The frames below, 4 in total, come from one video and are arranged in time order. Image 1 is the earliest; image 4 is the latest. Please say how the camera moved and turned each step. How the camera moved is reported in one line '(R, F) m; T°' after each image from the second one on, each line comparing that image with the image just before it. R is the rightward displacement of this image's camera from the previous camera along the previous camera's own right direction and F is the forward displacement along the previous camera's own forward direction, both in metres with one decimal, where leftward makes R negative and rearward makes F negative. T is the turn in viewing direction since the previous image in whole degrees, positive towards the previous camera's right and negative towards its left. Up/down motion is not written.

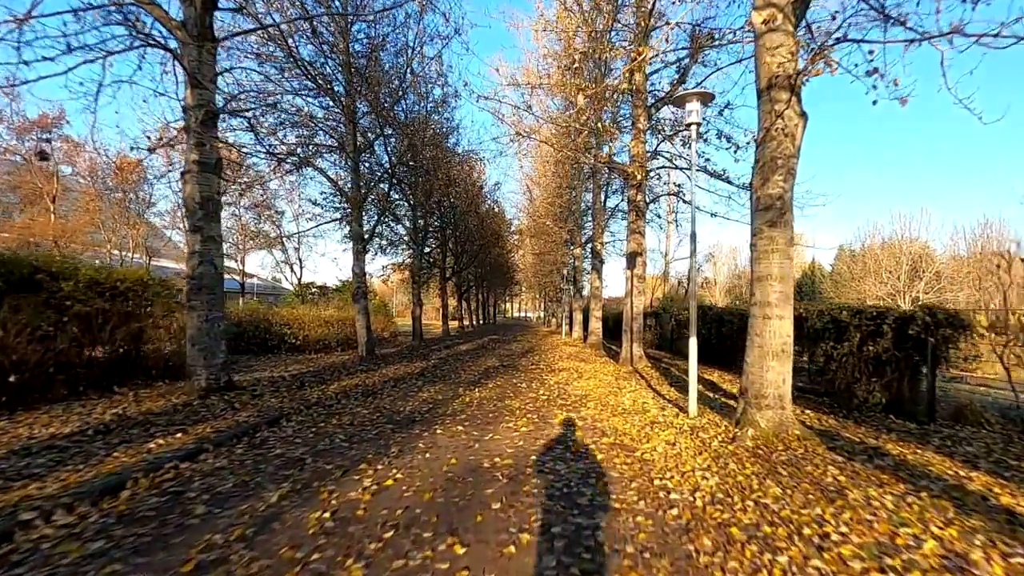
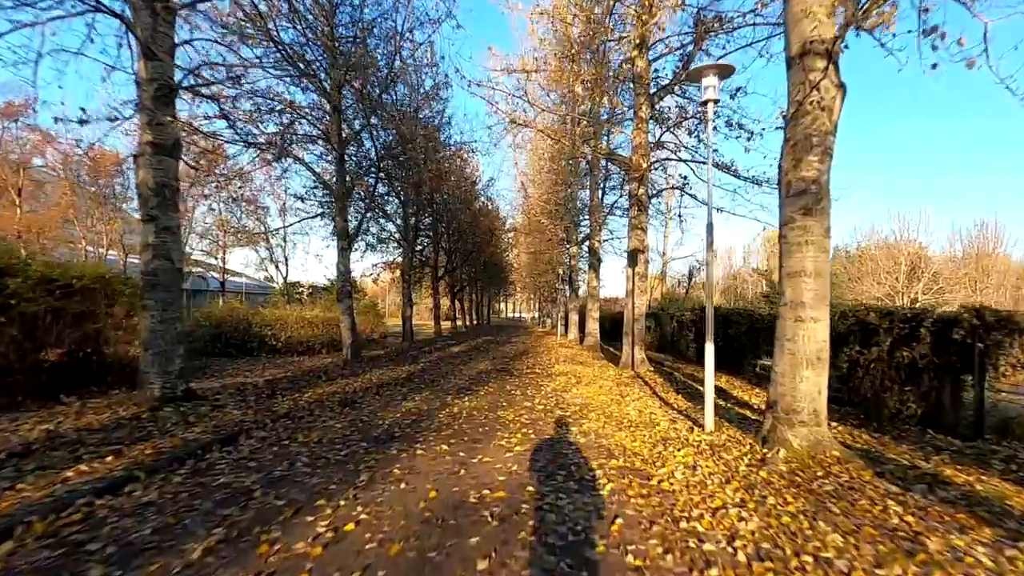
(0.0, +0.9) m; +1°
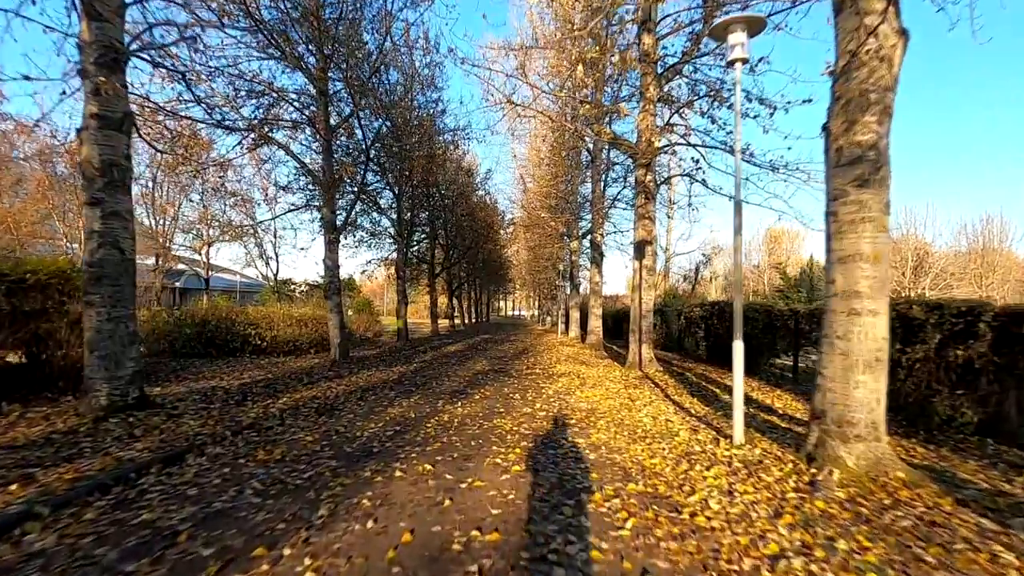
(0.0, +0.9) m; 0°
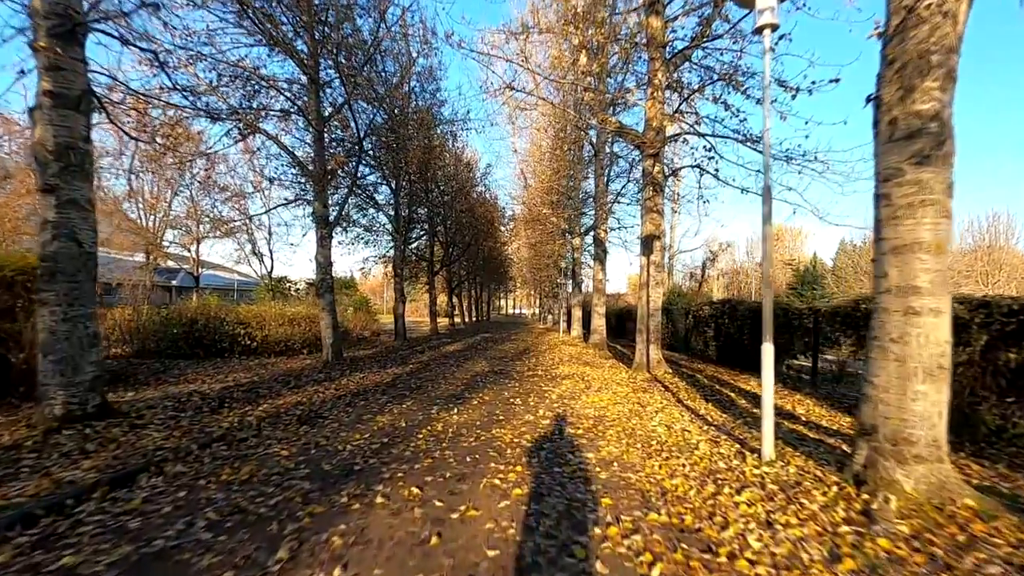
(0.0, +0.7) m; 0°
